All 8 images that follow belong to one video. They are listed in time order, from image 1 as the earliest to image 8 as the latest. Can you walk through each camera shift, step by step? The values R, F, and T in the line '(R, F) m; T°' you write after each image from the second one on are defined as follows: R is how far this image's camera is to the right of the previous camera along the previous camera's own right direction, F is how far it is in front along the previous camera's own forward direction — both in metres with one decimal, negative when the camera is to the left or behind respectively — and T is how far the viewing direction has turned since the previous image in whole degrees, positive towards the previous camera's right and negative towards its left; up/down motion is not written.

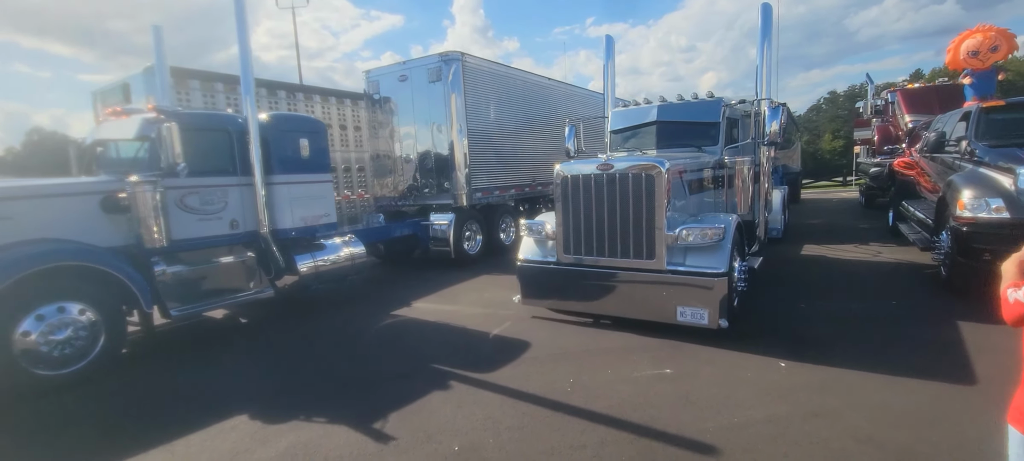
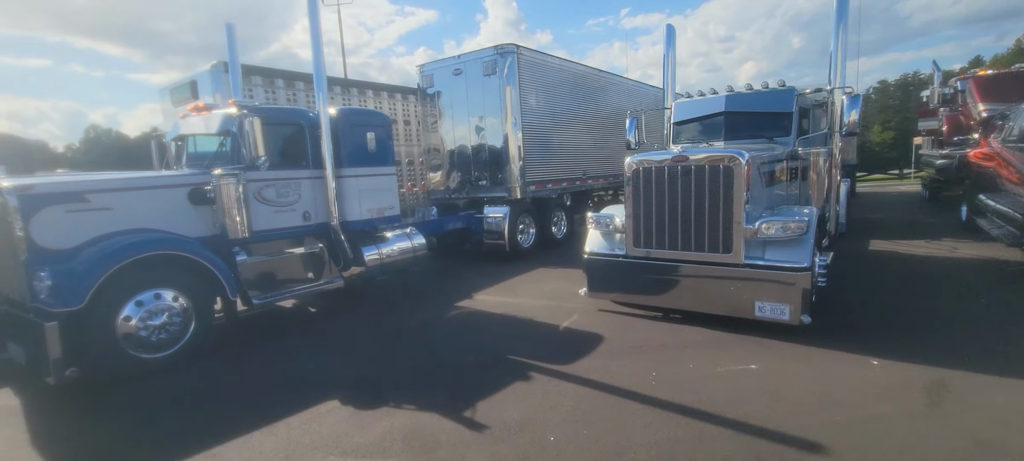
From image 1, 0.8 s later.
(-0.4, 0.0) m; -4°
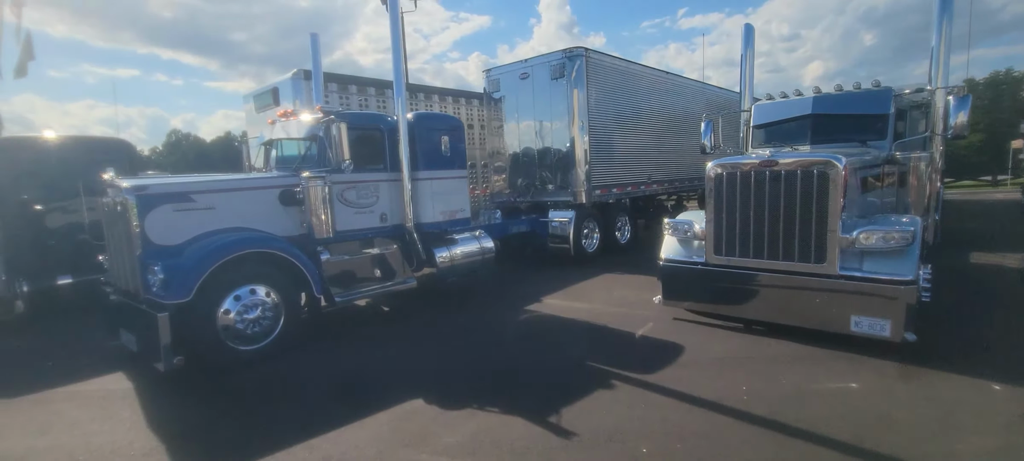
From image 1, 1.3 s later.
(-0.3, 0.0) m; -6°
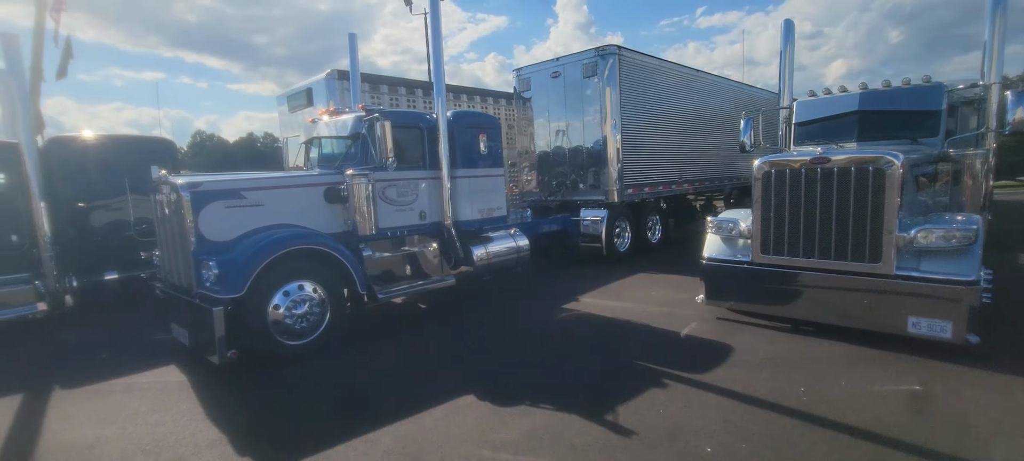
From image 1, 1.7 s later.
(-0.3, 0.0) m; -2°
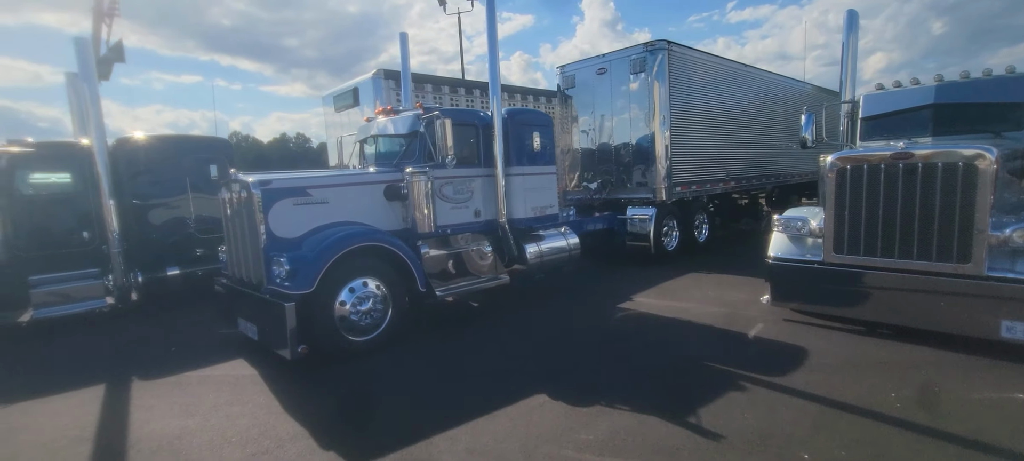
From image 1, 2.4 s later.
(-0.4, 0.0) m; -3°
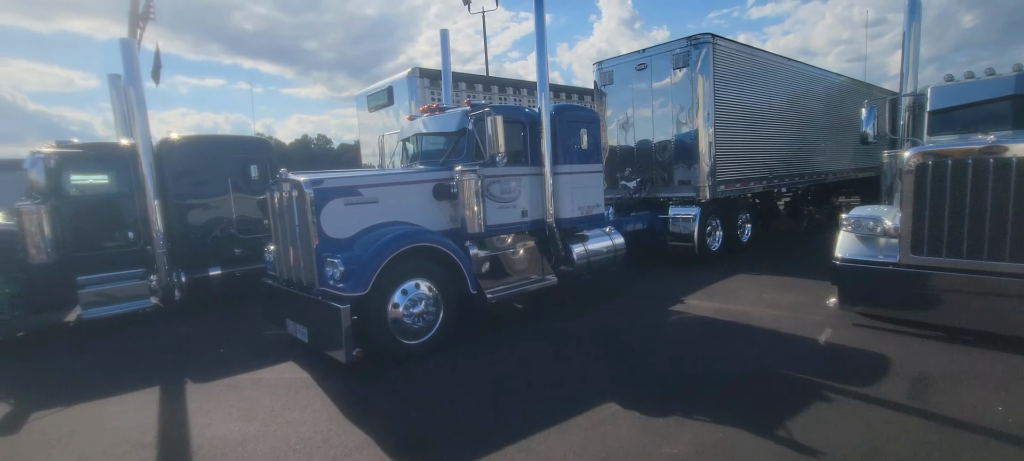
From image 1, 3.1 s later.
(-0.4, +0.2) m; -2°
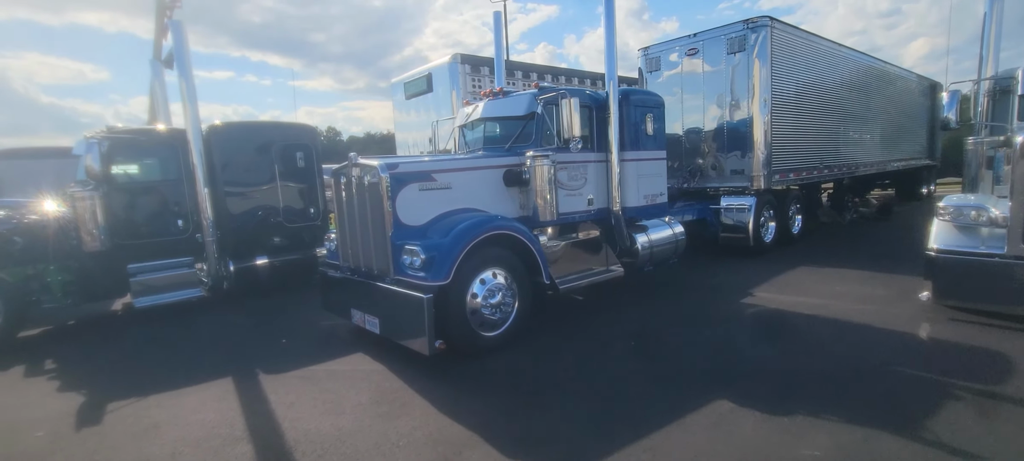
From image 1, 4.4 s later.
(-0.7, +0.2) m; -1°
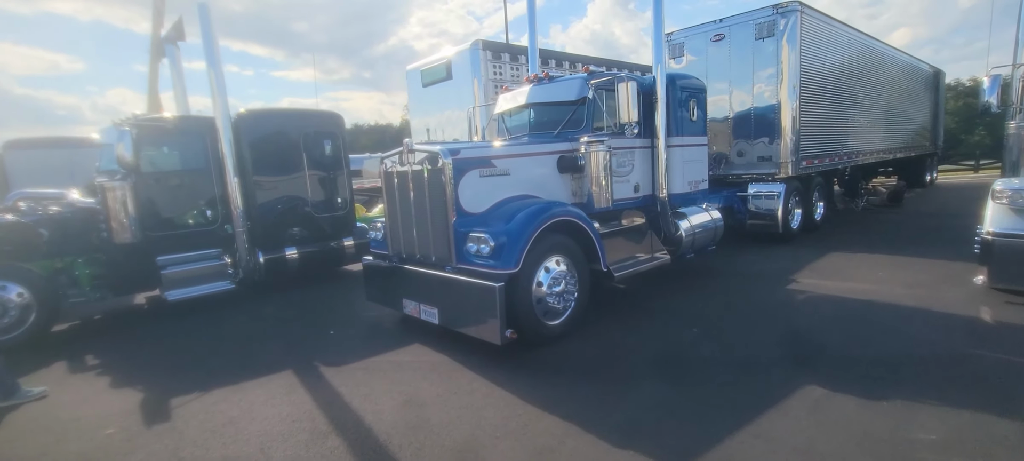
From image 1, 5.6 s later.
(-0.7, +0.1) m; +1°
